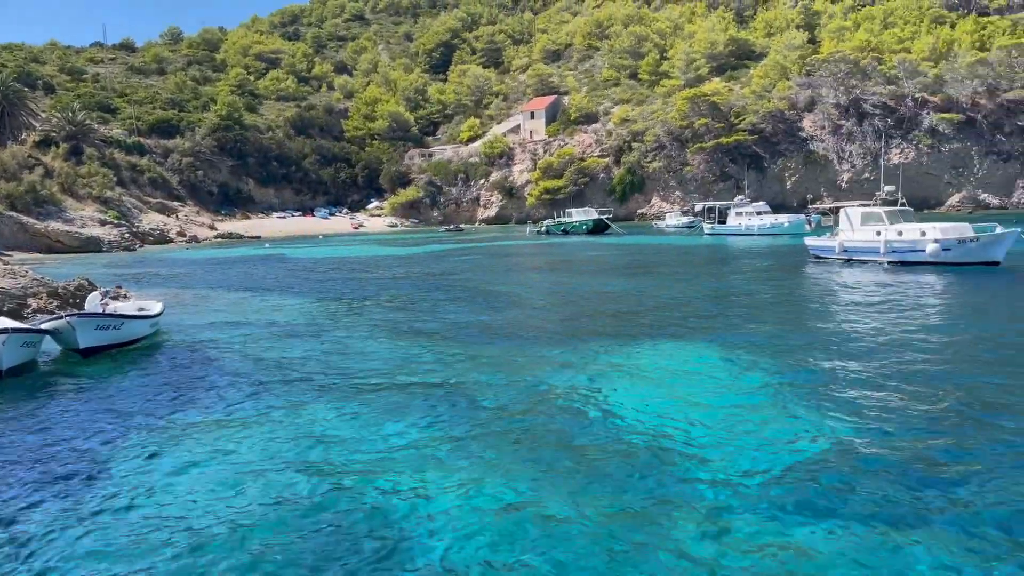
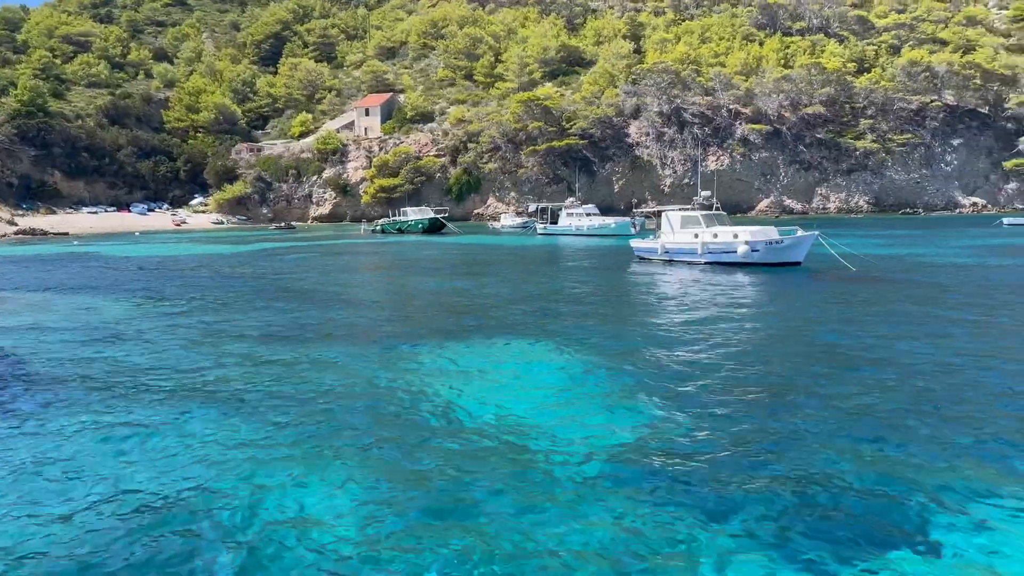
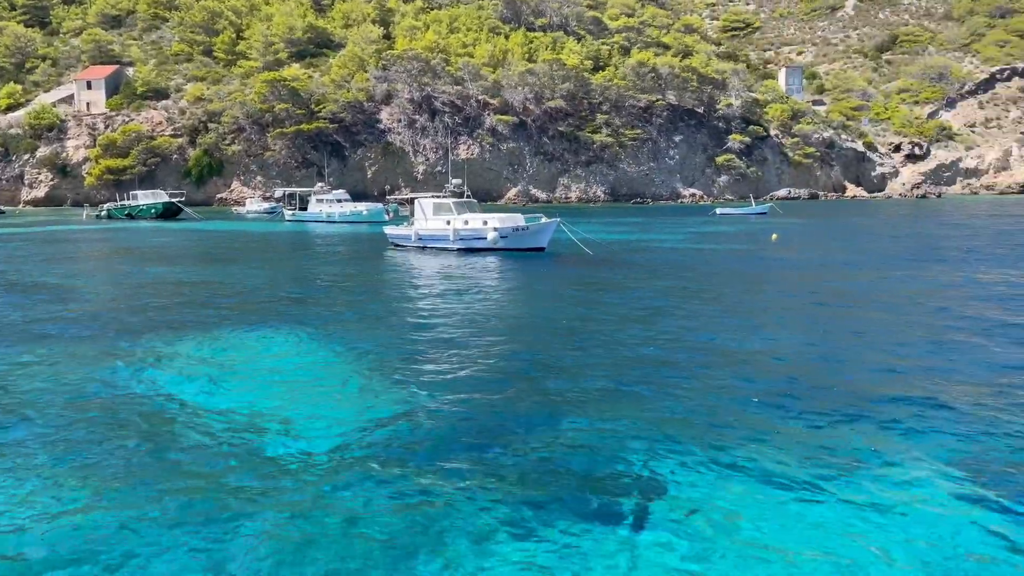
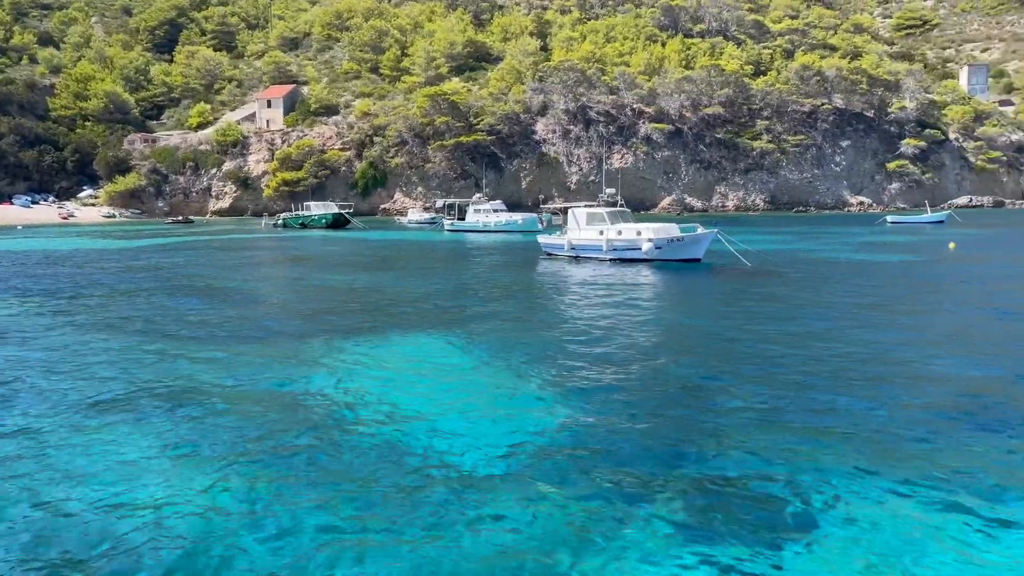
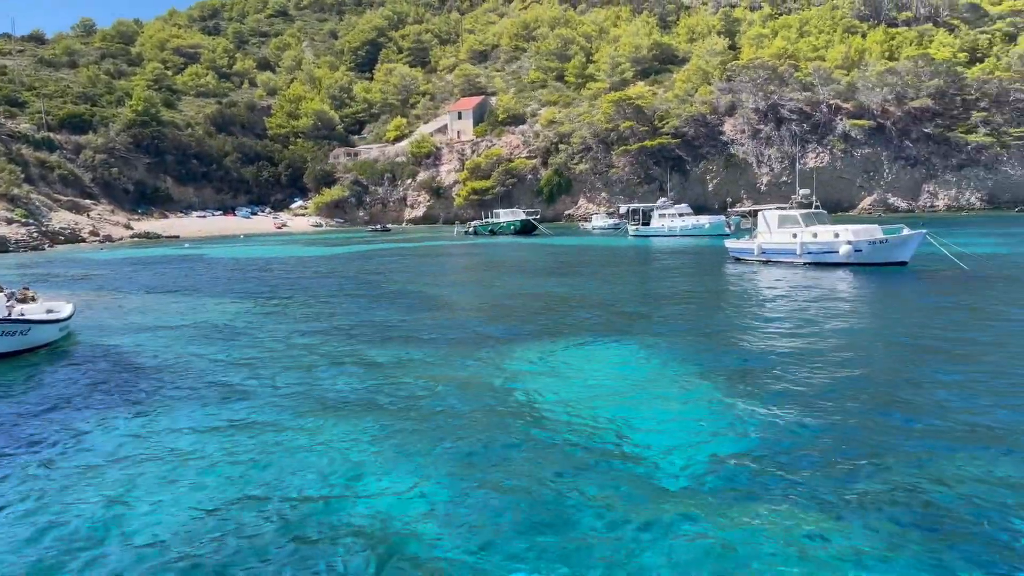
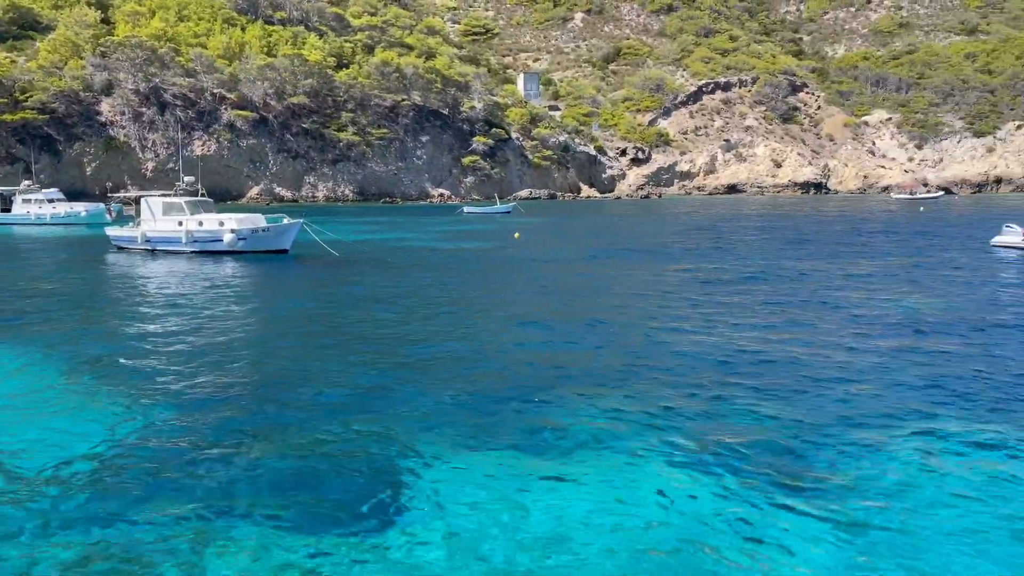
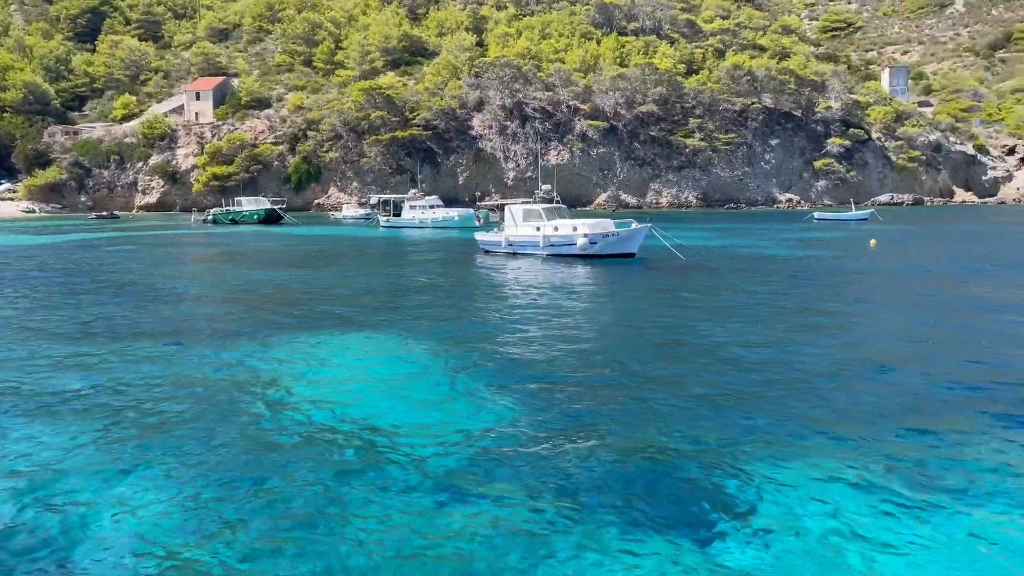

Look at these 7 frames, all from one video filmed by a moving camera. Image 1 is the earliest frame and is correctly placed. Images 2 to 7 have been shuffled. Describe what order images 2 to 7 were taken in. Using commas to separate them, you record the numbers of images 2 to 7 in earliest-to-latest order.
5, 2, 4, 7, 3, 6
